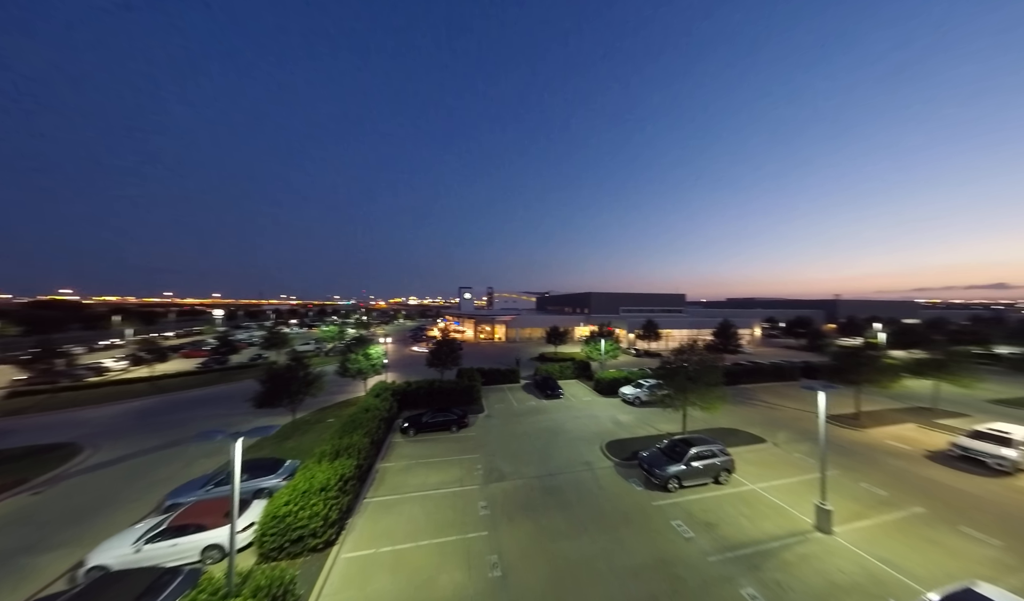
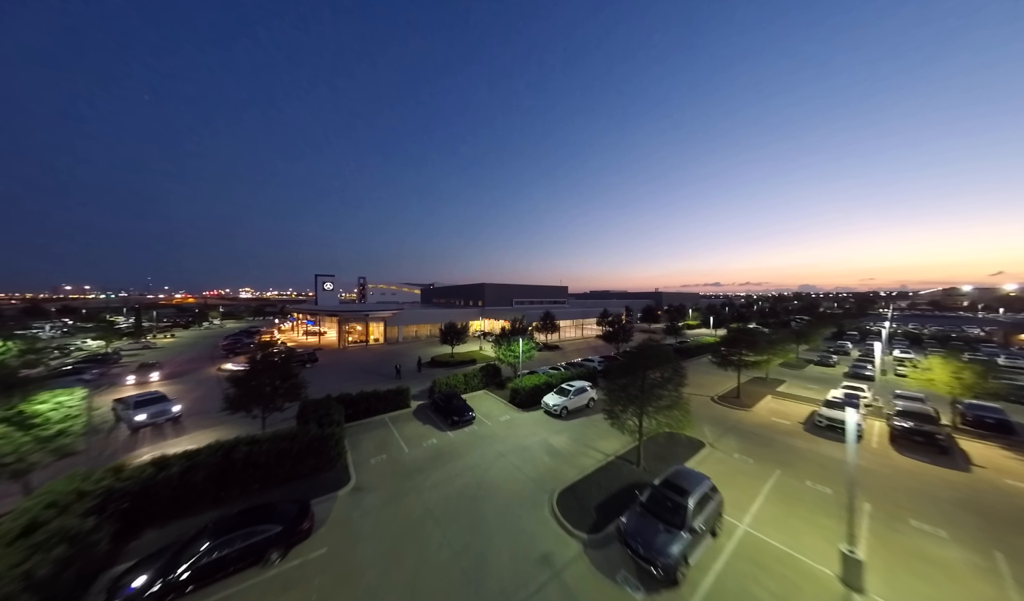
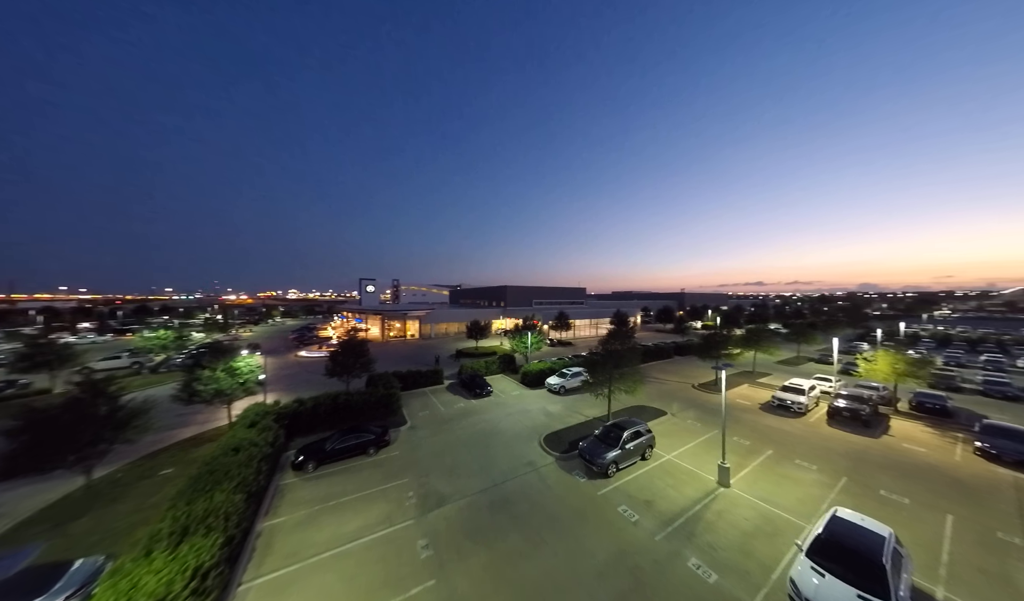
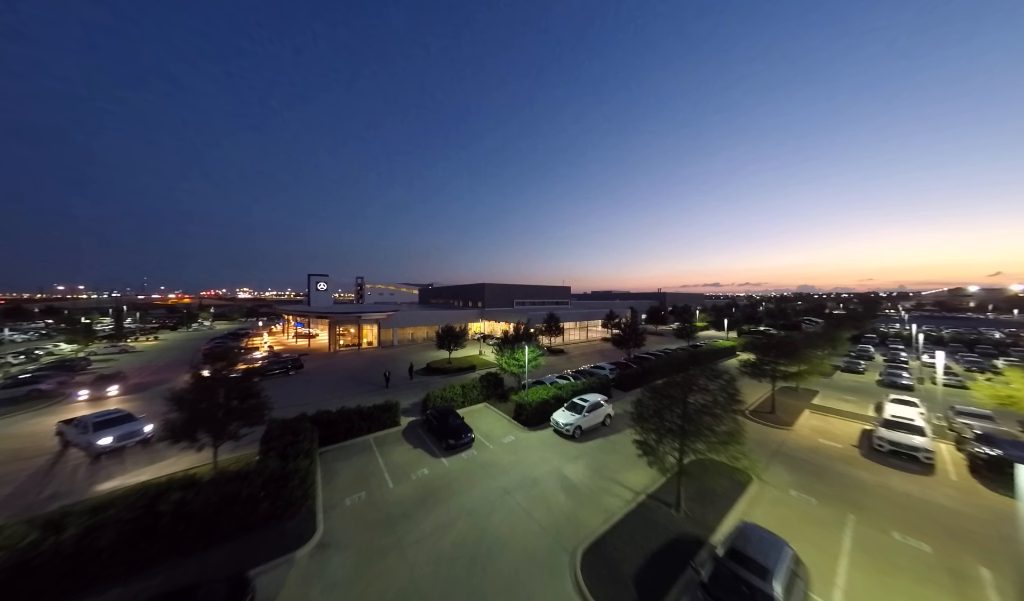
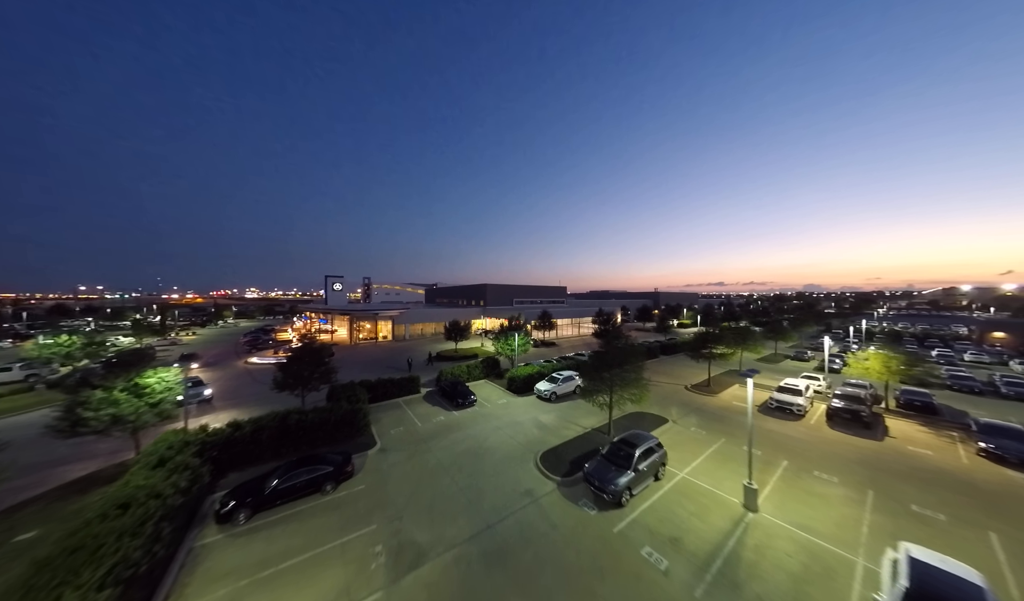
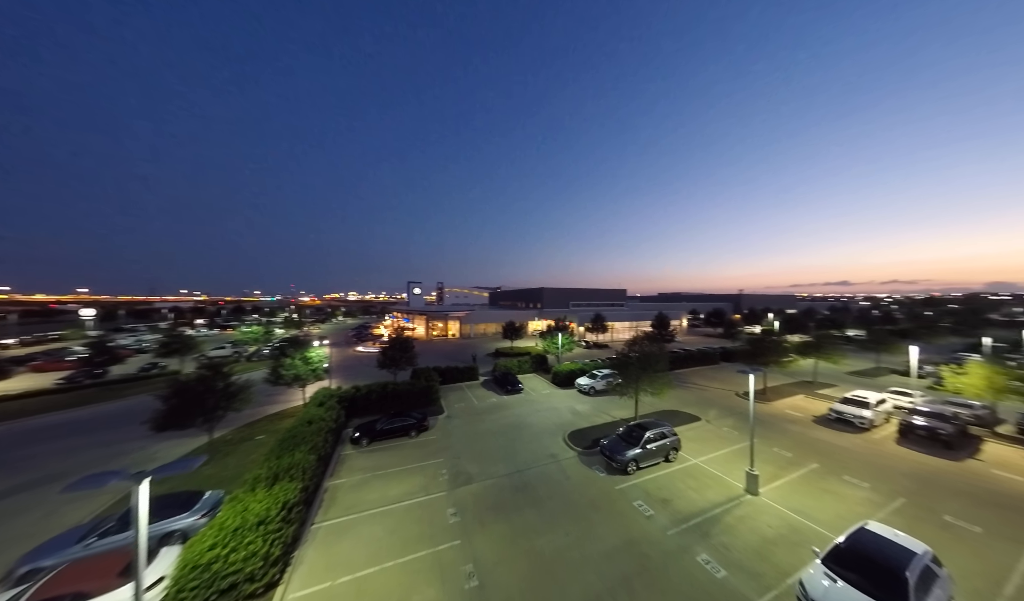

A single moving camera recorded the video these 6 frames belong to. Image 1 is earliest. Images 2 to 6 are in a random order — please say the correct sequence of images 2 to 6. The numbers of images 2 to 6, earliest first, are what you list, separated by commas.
6, 3, 5, 2, 4
